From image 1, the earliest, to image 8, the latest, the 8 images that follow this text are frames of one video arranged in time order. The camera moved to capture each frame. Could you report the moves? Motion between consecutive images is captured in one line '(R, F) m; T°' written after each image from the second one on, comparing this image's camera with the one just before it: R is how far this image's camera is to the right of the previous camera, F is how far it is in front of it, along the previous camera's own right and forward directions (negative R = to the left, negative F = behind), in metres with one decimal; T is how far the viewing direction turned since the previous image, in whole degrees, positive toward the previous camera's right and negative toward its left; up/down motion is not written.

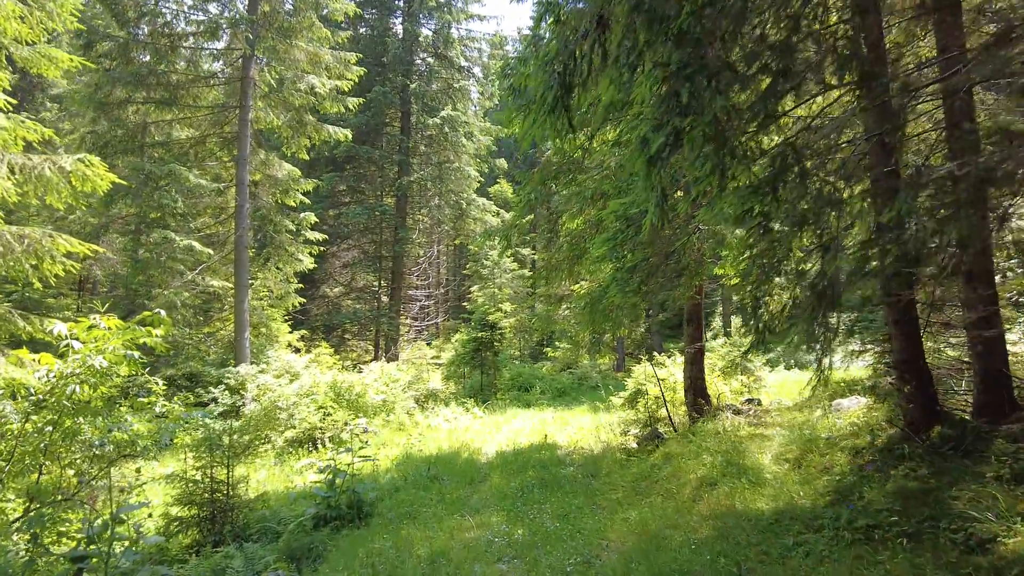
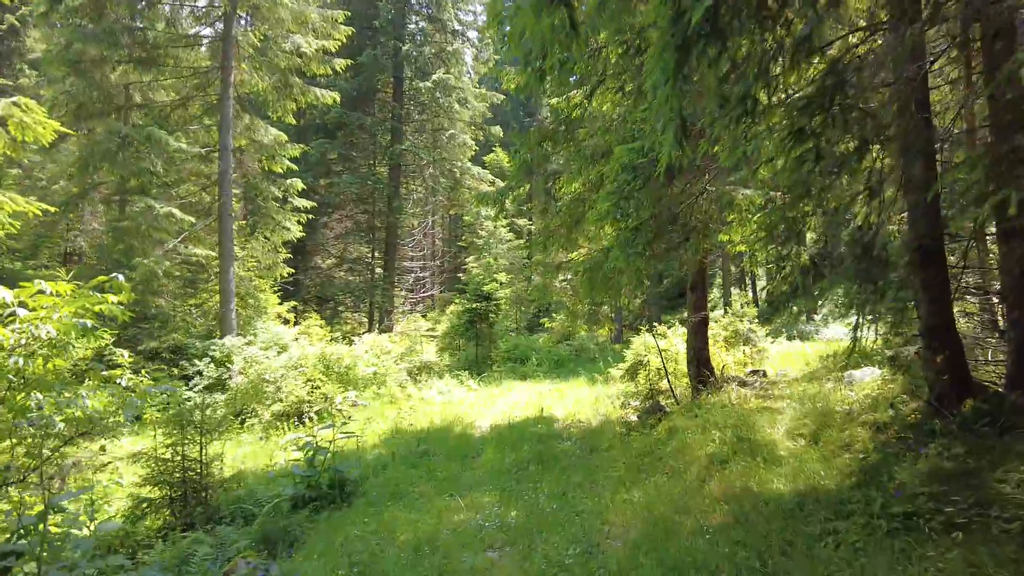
(0.0, +0.4) m; 0°
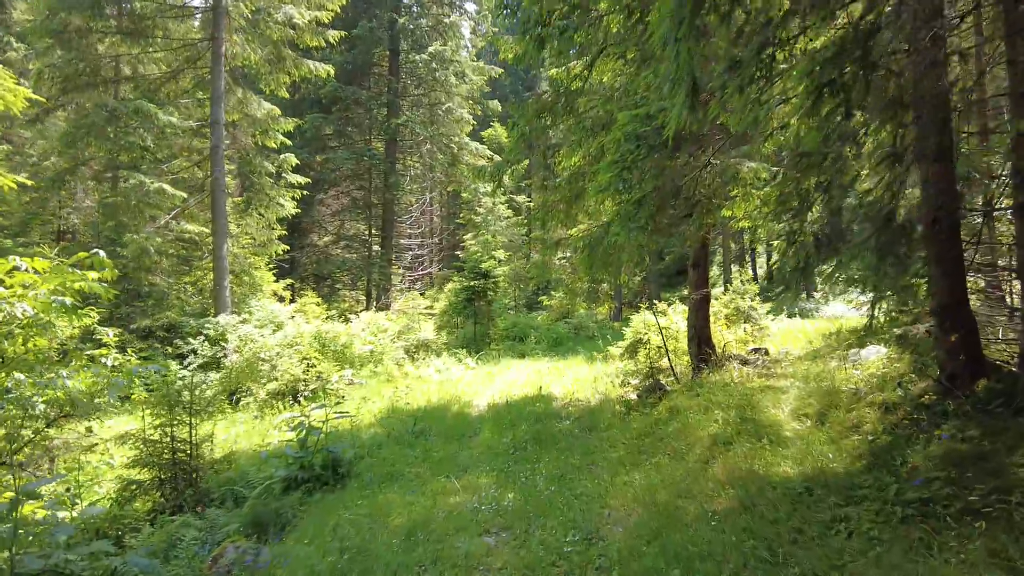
(0.0, +0.2) m; 0°
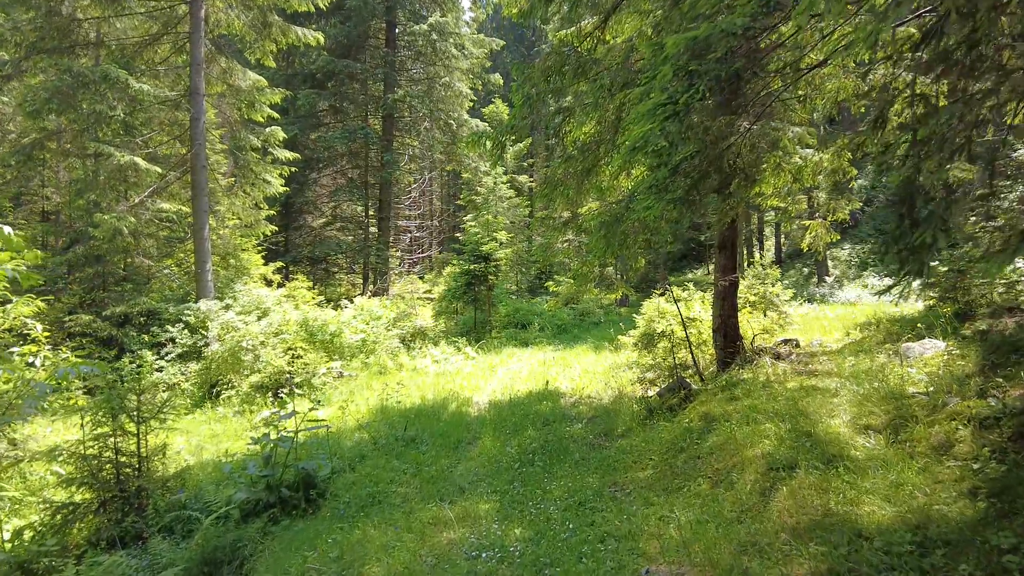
(0.0, +0.8) m; 0°
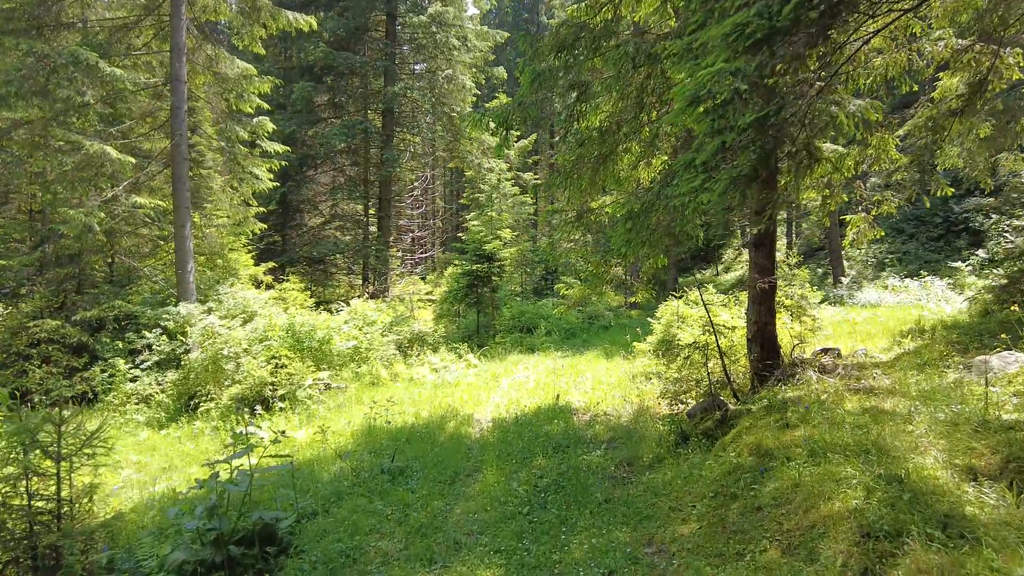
(0.0, +0.8) m; 0°
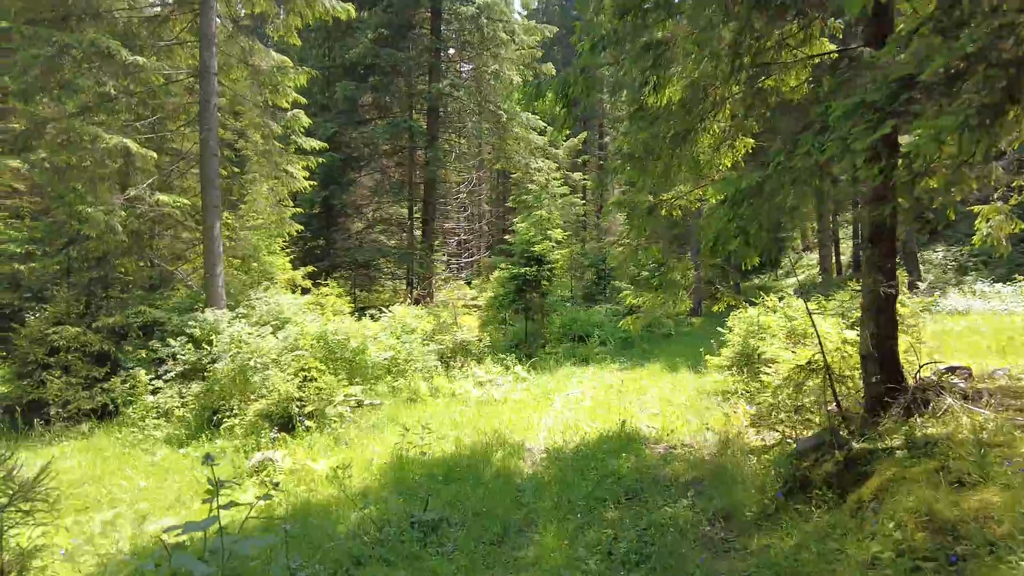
(-0.1, +0.9) m; -4°
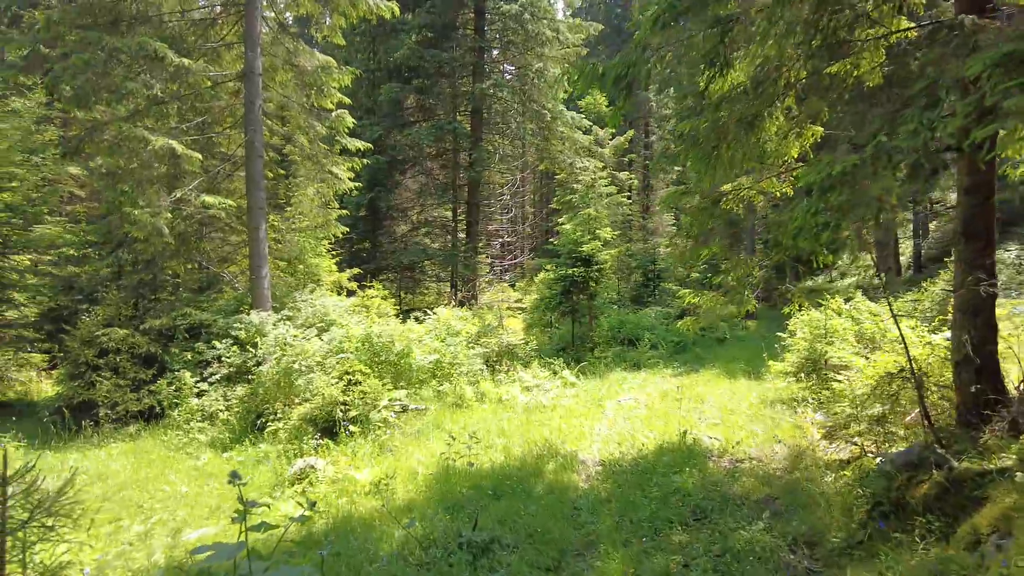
(-0.1, +0.3) m; -4°
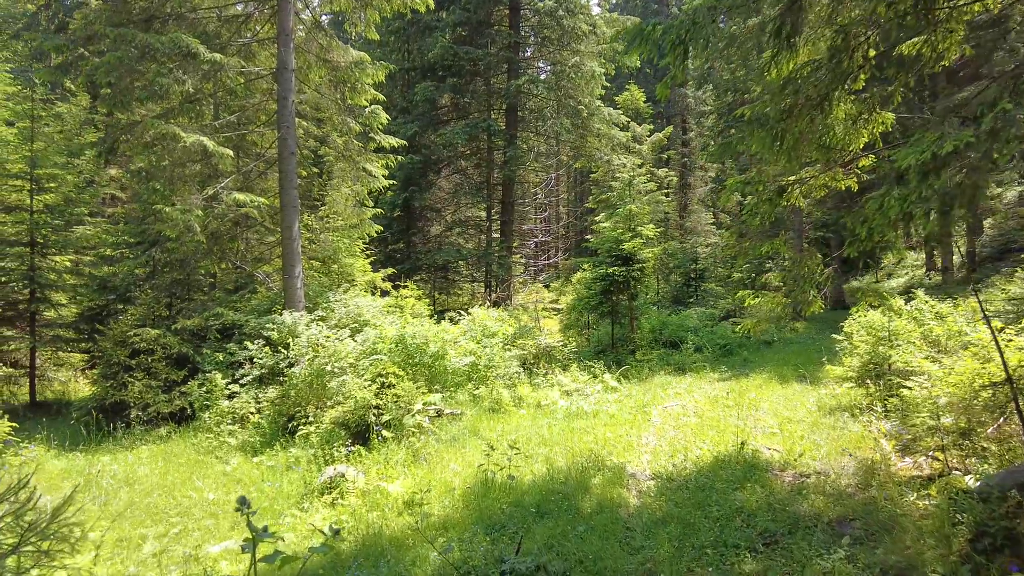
(-0.1, +0.3) m; -3°
